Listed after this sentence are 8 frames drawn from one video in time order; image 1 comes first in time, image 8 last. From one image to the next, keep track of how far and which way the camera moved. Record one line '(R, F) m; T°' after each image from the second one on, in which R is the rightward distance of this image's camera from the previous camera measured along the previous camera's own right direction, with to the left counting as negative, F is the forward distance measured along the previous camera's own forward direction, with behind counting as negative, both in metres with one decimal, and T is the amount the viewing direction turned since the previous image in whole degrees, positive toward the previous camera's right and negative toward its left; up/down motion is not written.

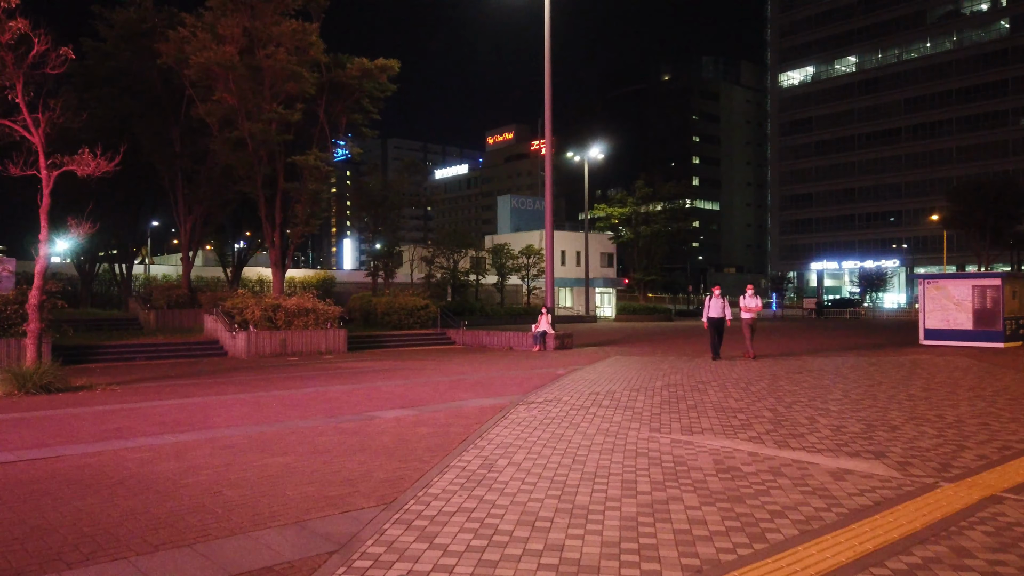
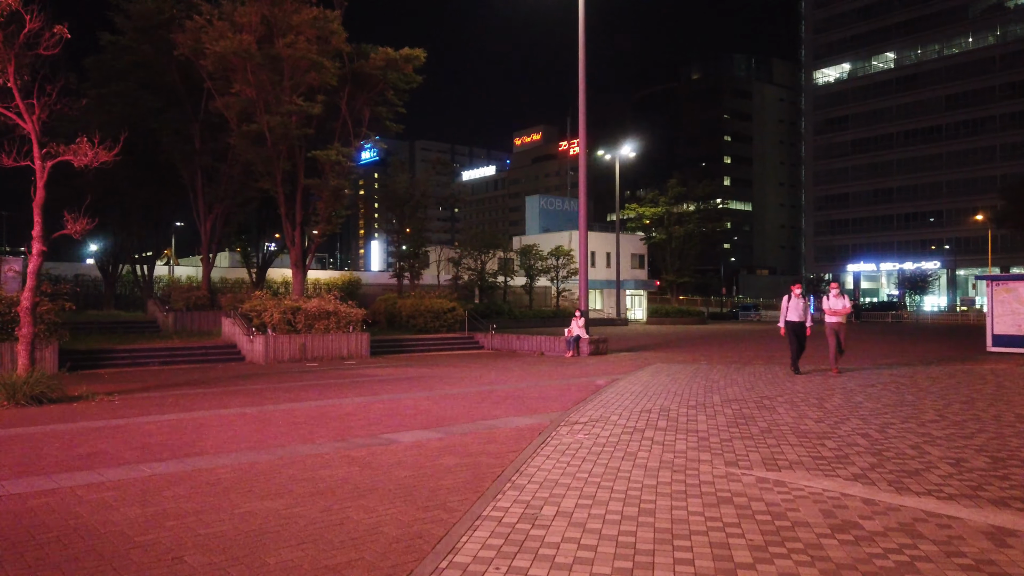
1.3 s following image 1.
(-0.2, +1.4) m; -2°
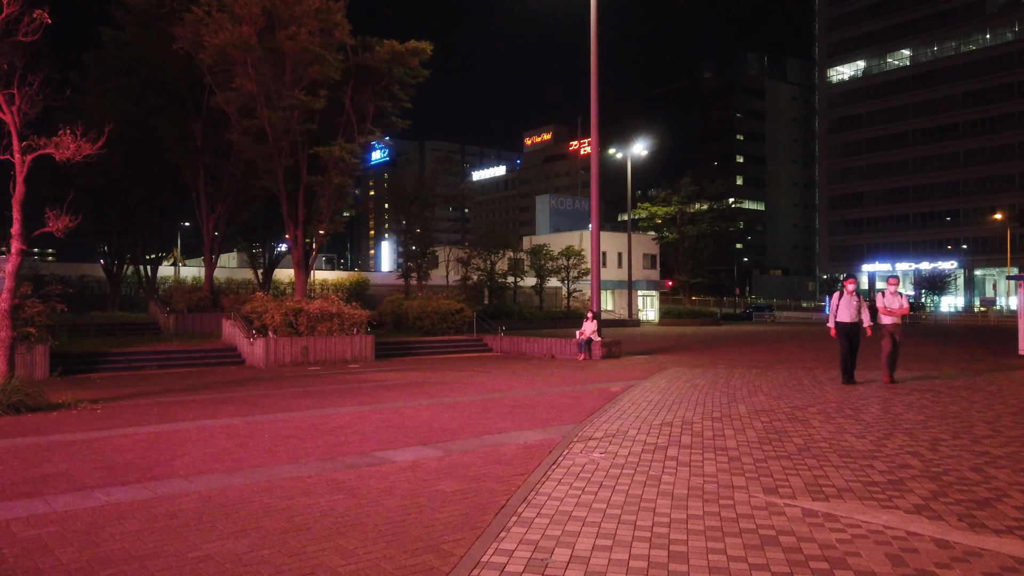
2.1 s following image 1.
(0.0, +0.8) m; -1°
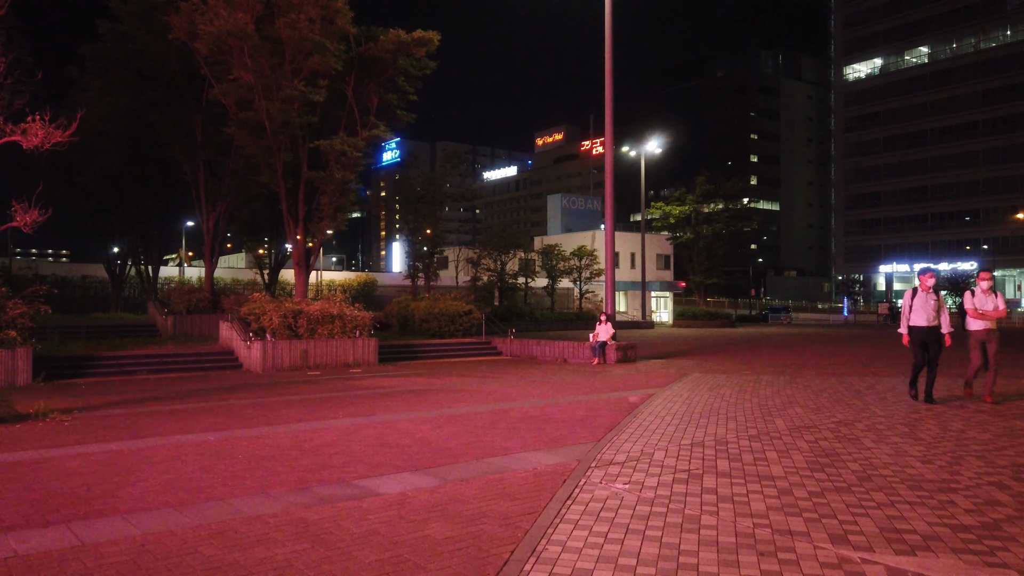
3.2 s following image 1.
(0.0, +1.1) m; -1°
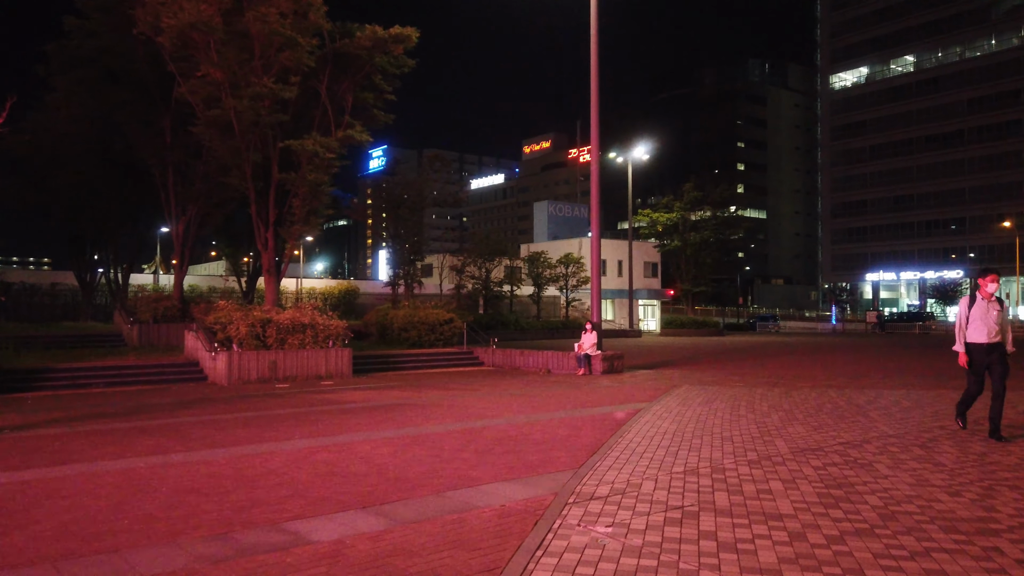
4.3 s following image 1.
(+0.2, +1.0) m; +1°
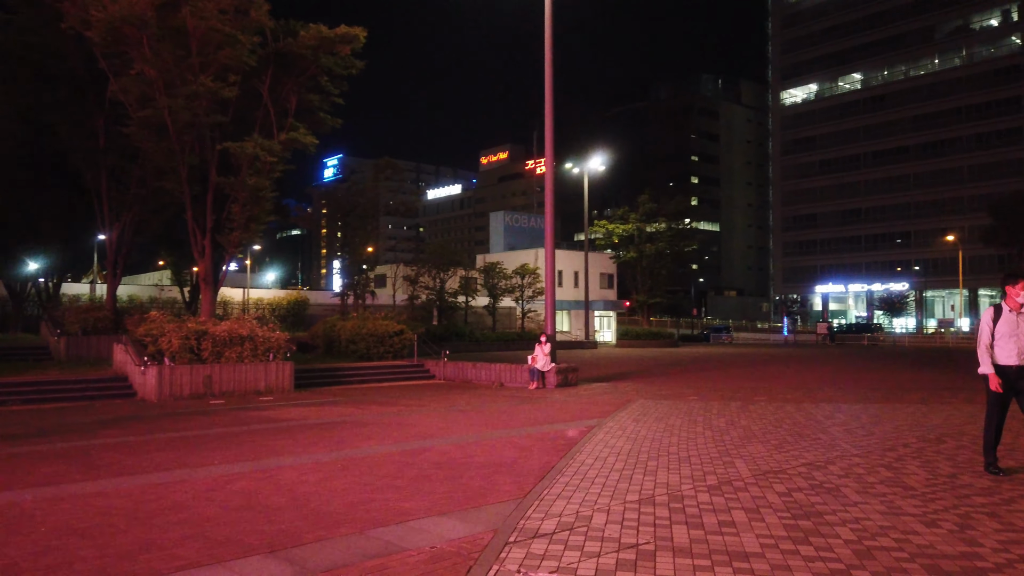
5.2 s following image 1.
(+0.2, +0.7) m; +3°
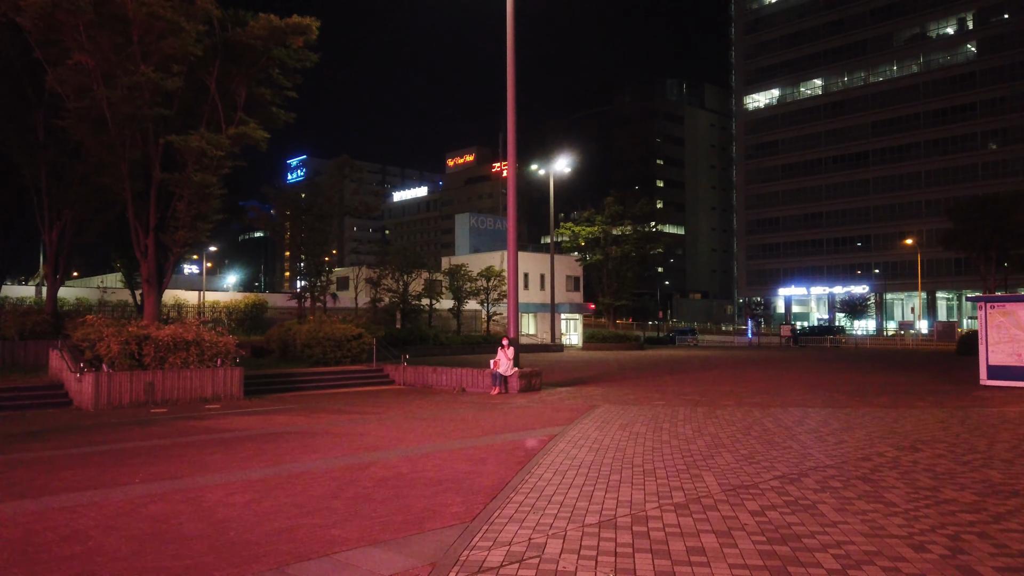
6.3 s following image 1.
(+0.2, +0.6) m; +3°
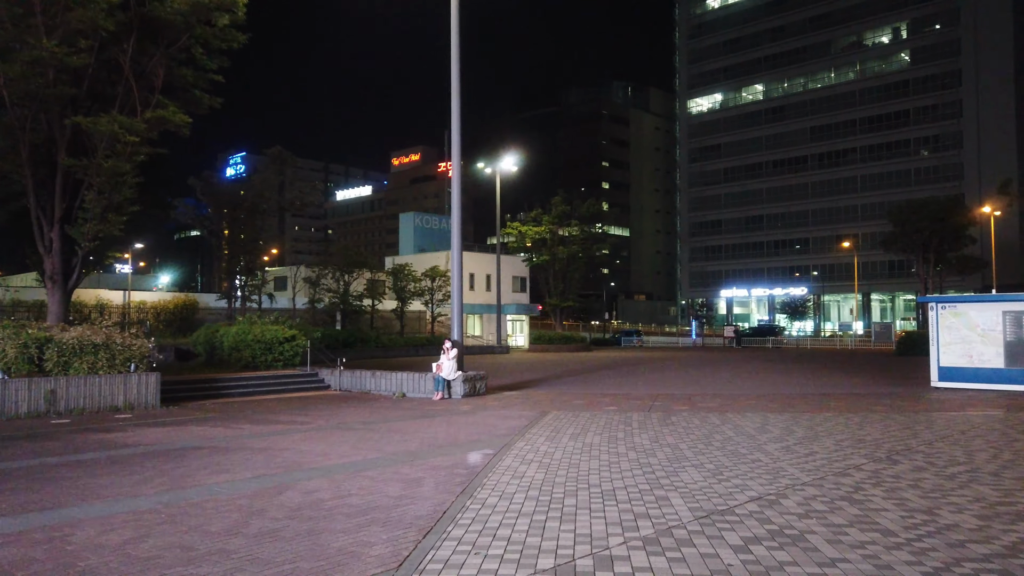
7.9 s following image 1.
(+0.1, +1.0) m; +4°
